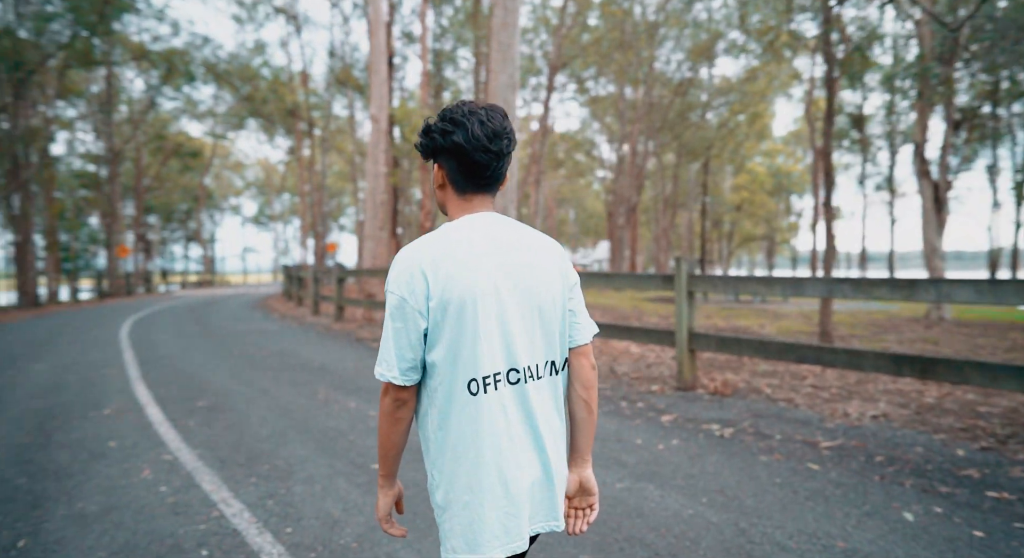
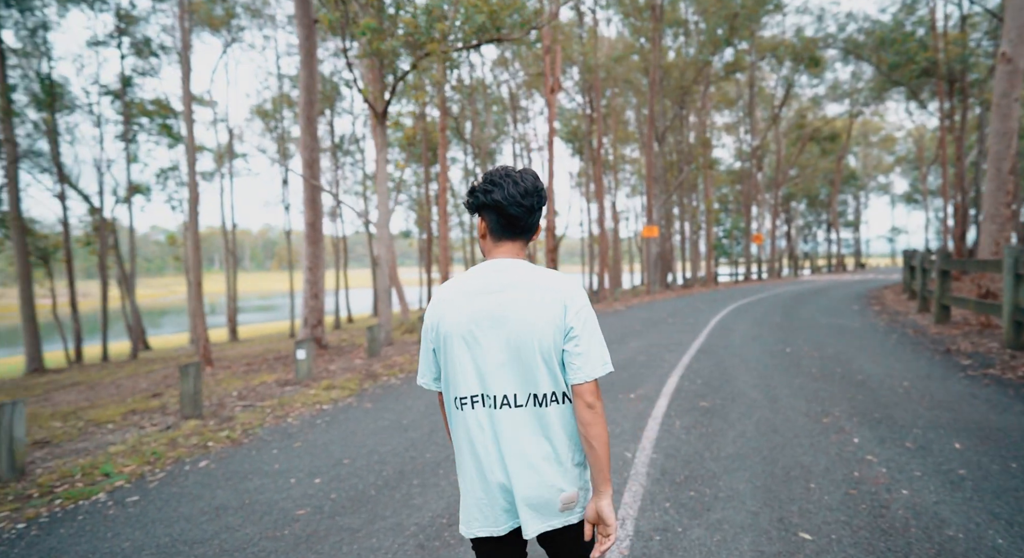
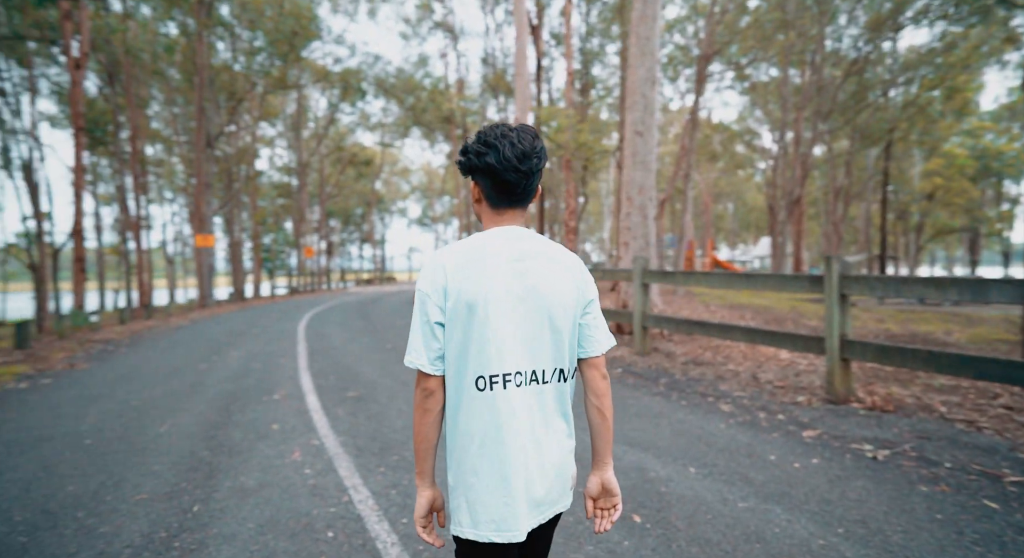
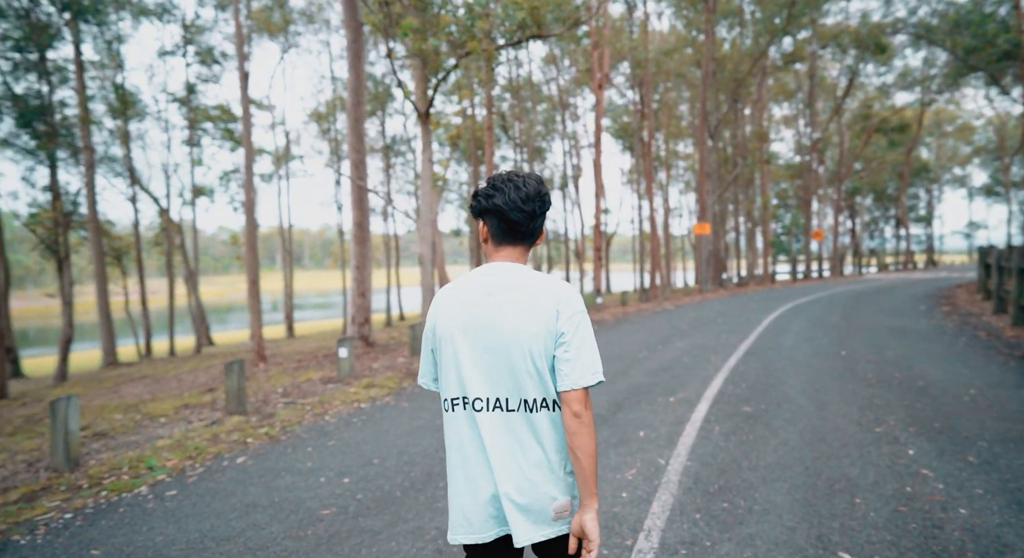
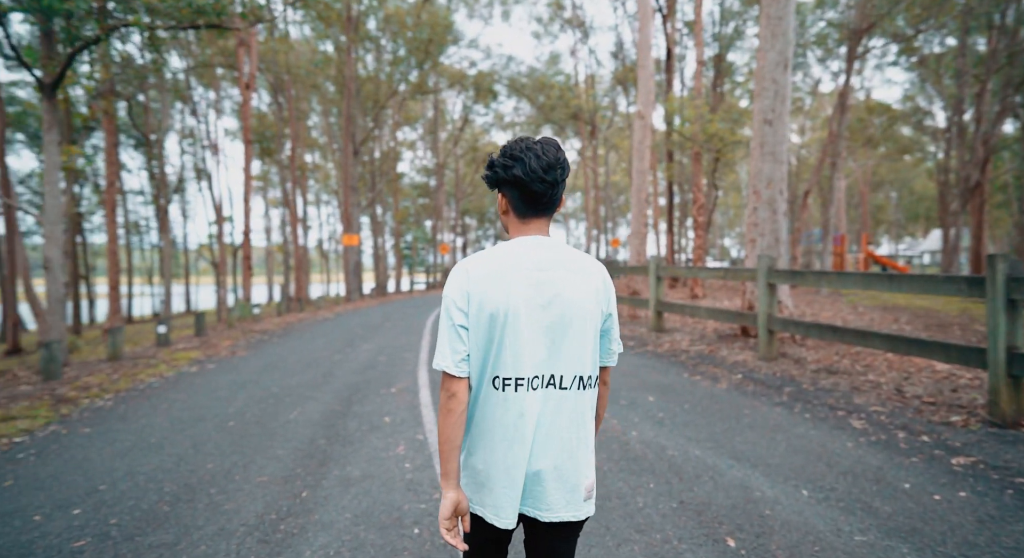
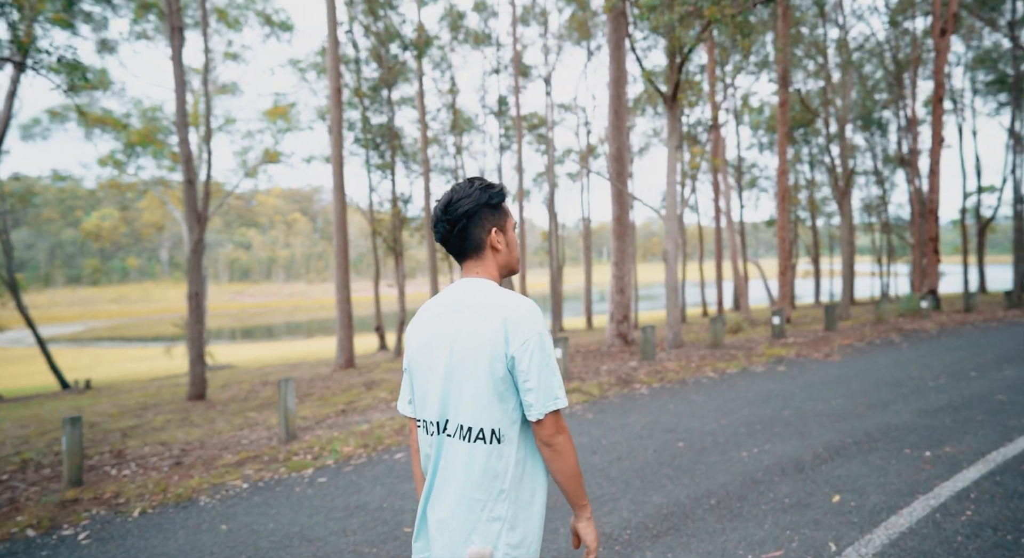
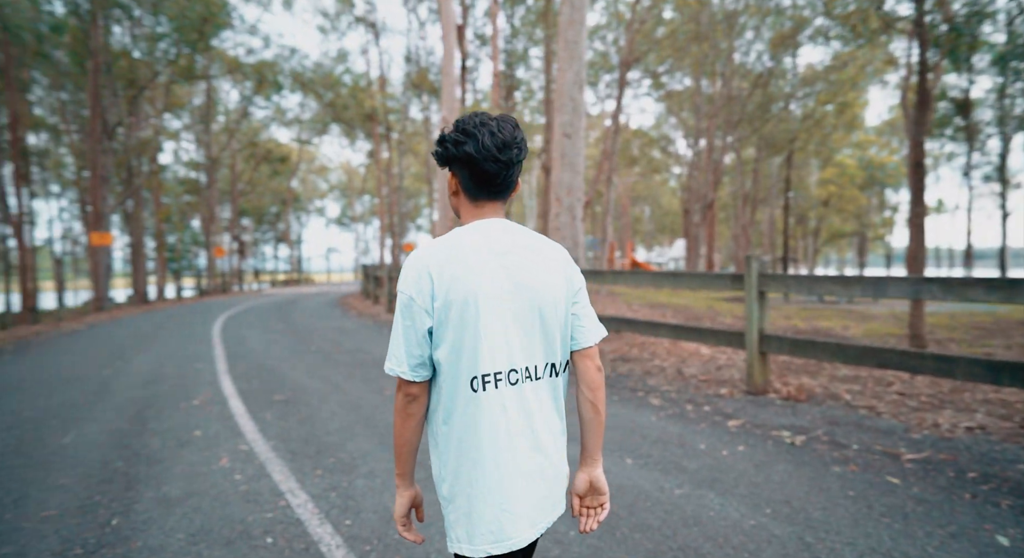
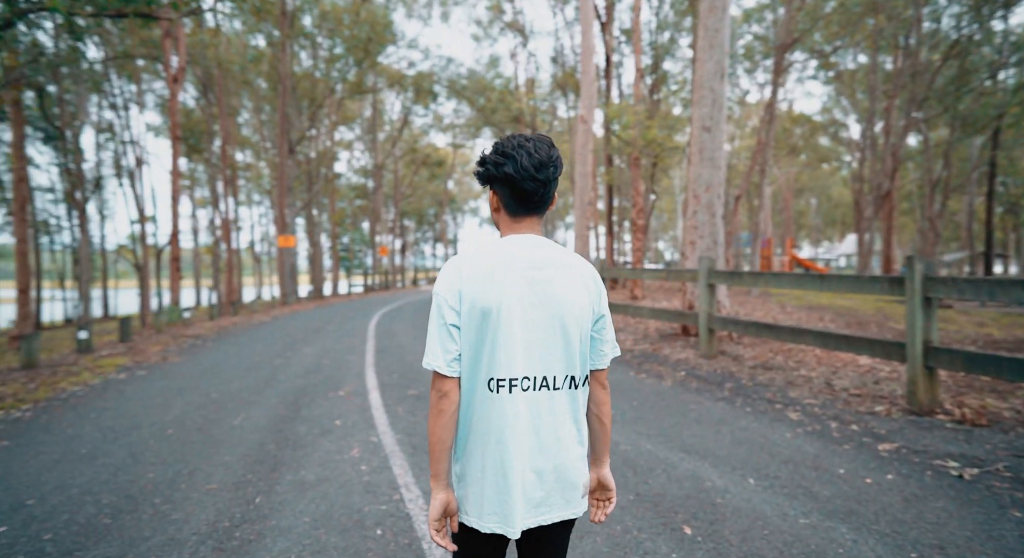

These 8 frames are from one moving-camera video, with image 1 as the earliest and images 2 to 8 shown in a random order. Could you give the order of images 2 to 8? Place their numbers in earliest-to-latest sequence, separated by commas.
7, 3, 8, 5, 2, 4, 6
